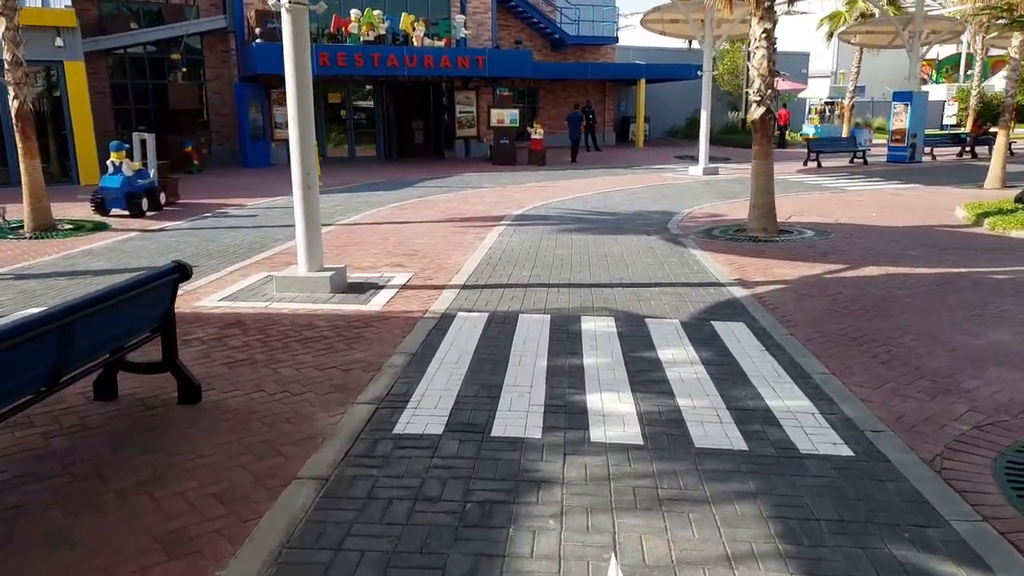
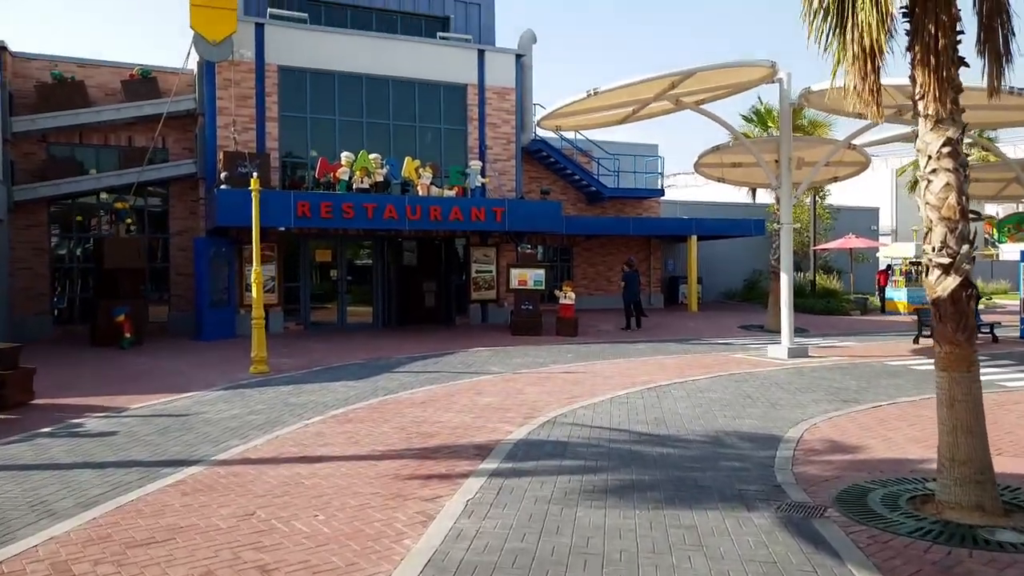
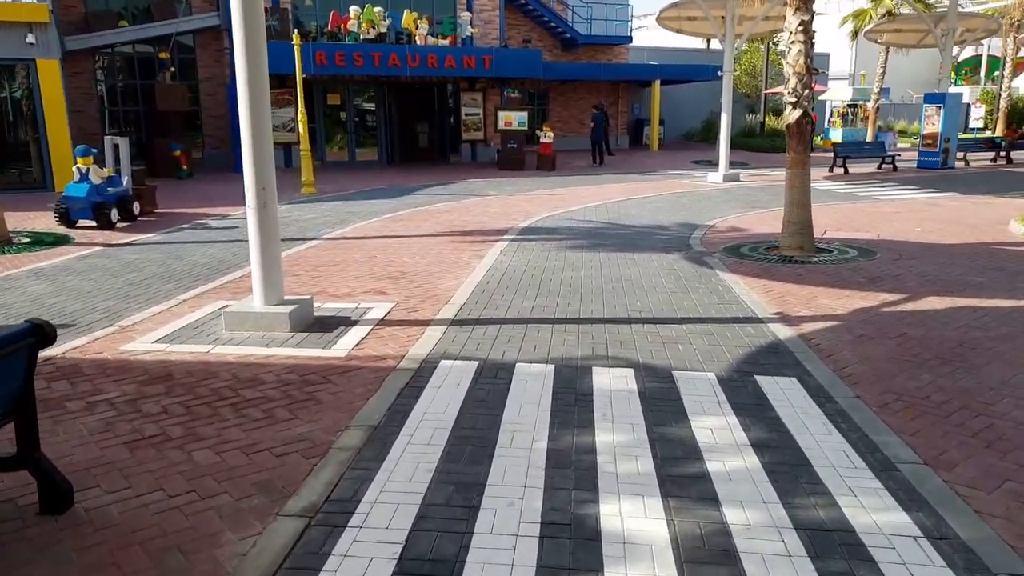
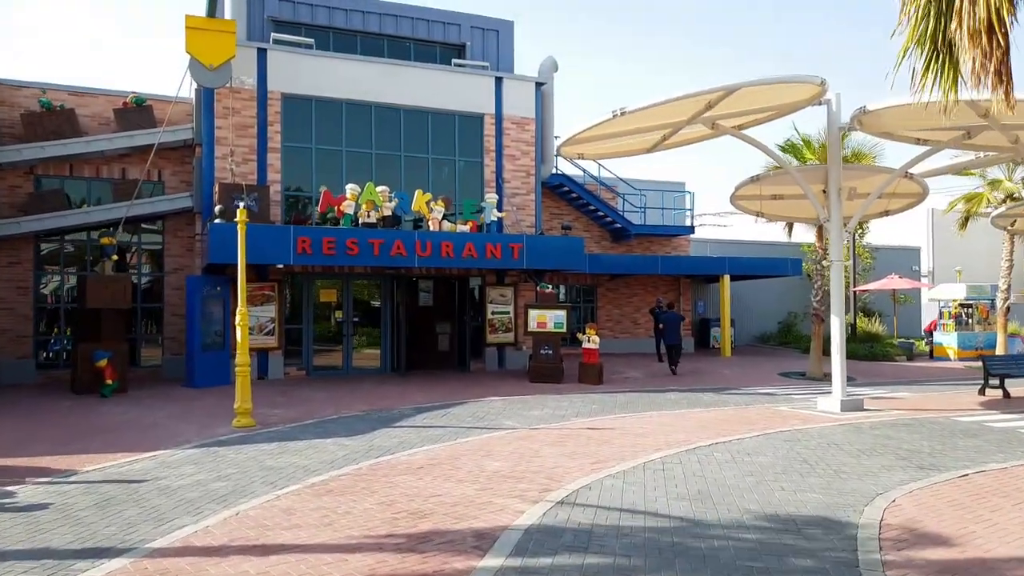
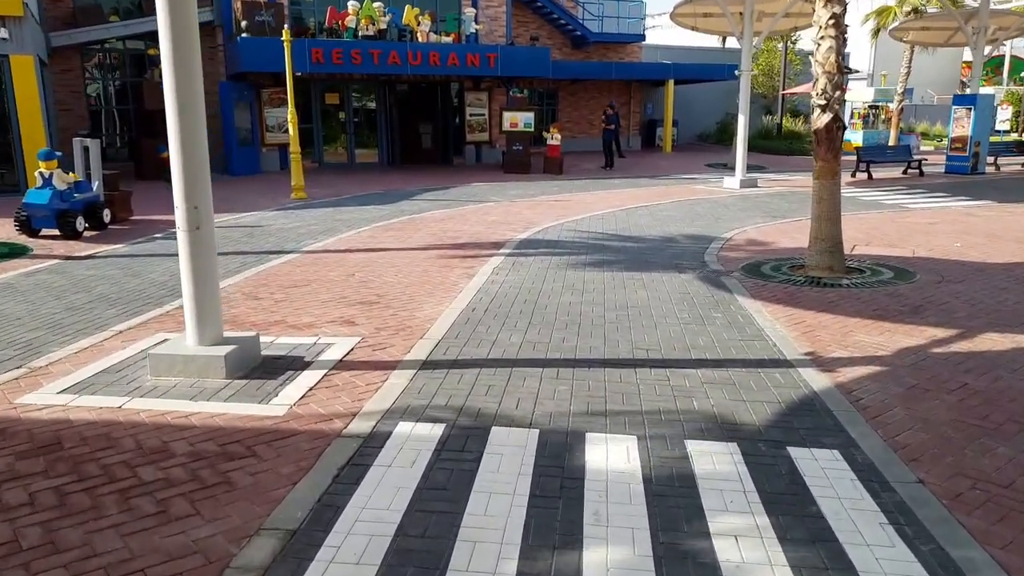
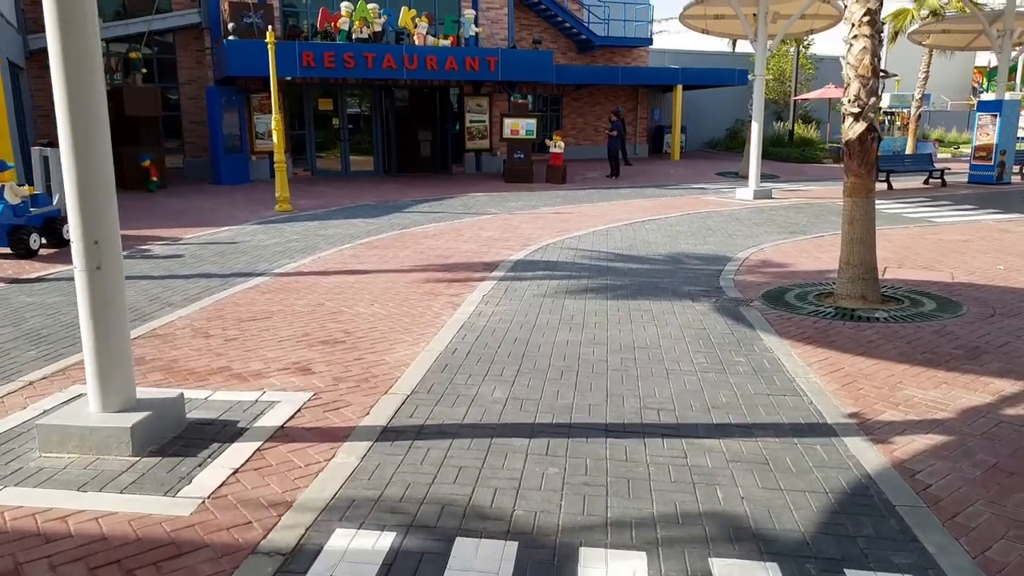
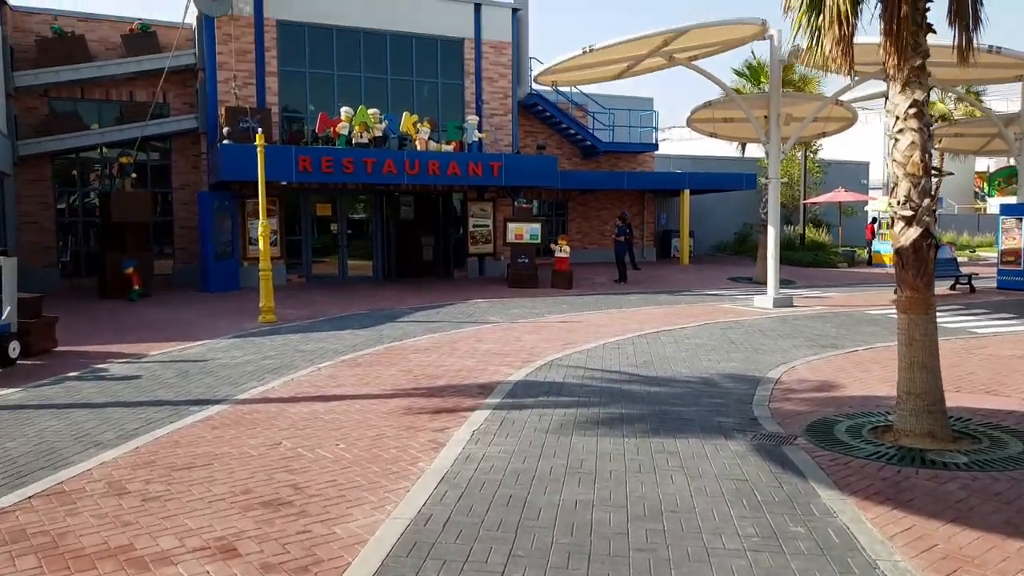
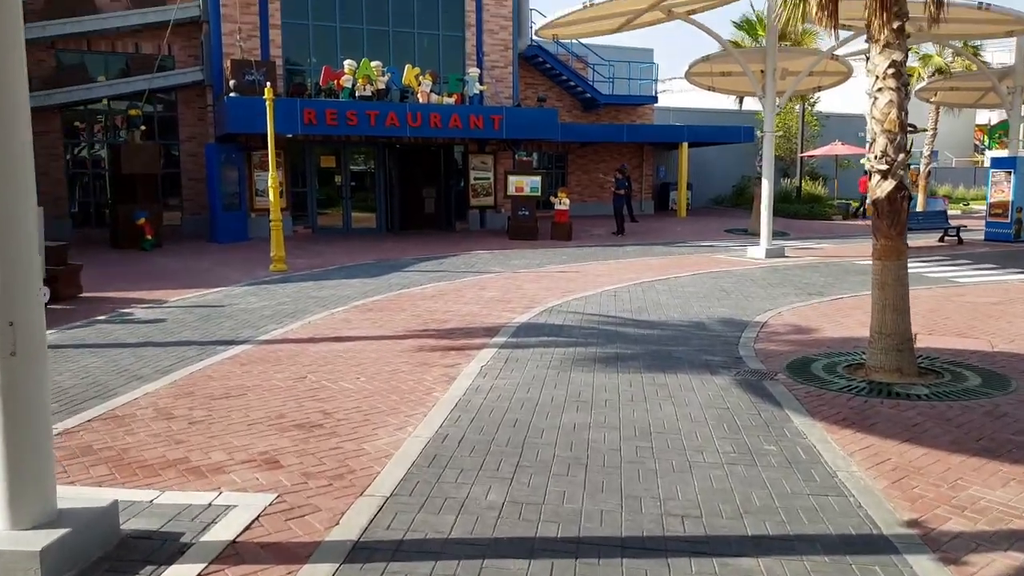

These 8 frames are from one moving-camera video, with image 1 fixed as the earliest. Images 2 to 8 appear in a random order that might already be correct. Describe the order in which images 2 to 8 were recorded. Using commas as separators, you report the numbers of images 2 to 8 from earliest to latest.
3, 5, 6, 8, 7, 2, 4
